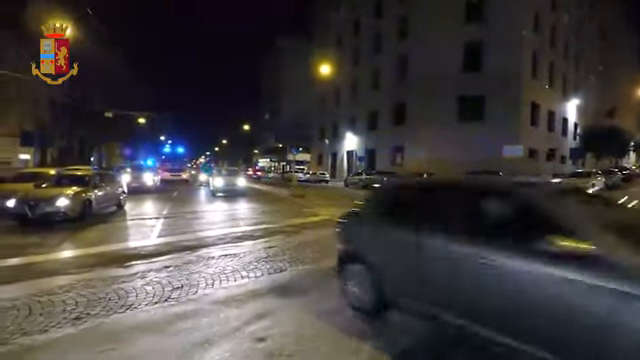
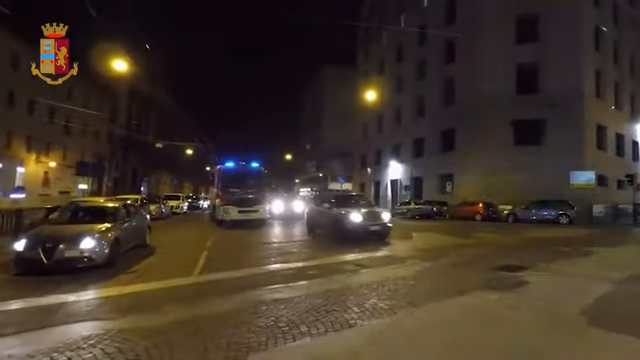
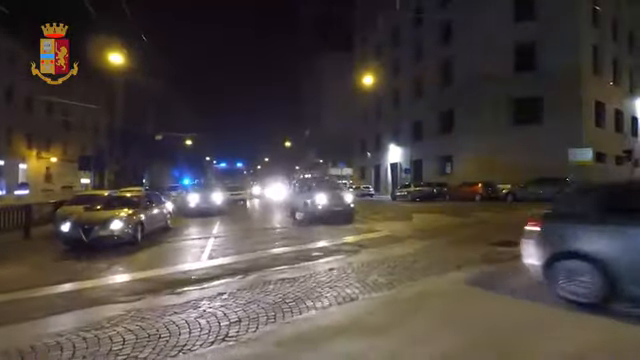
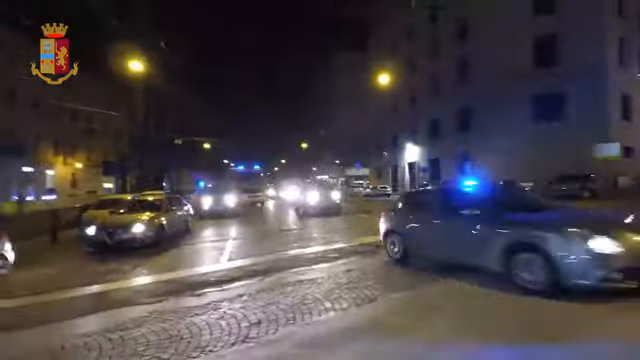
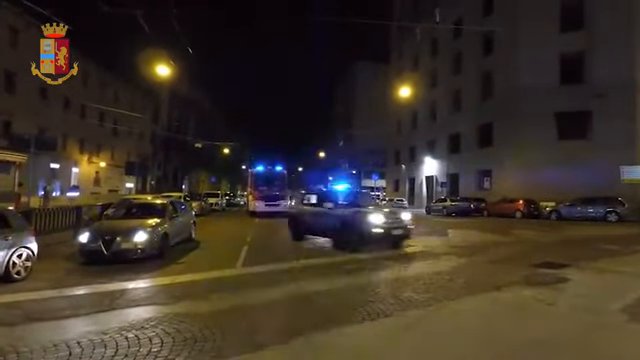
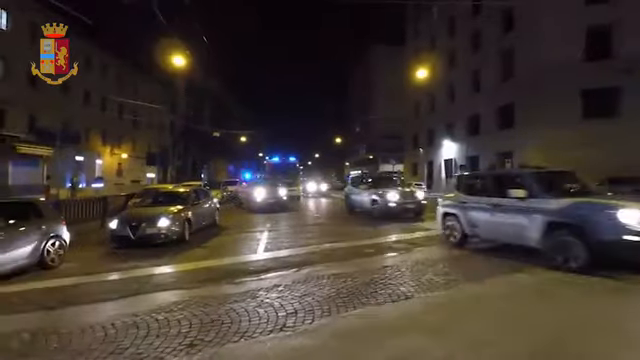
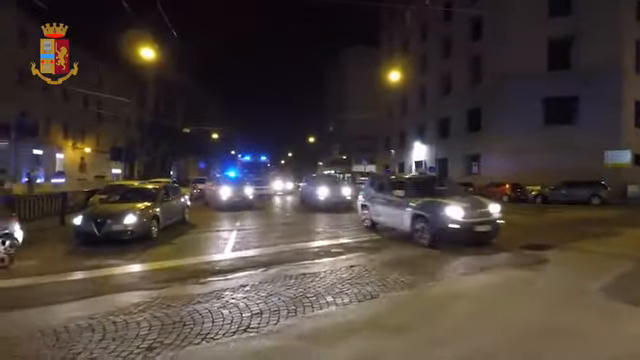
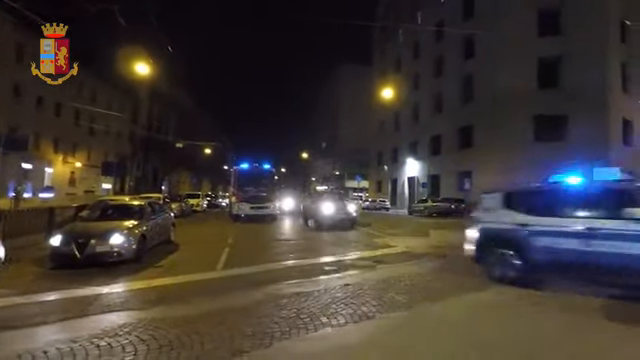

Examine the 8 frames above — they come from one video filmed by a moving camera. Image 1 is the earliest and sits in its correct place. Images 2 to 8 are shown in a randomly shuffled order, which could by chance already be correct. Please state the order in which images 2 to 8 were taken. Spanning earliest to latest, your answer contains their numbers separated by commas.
4, 3, 7, 6, 5, 8, 2
